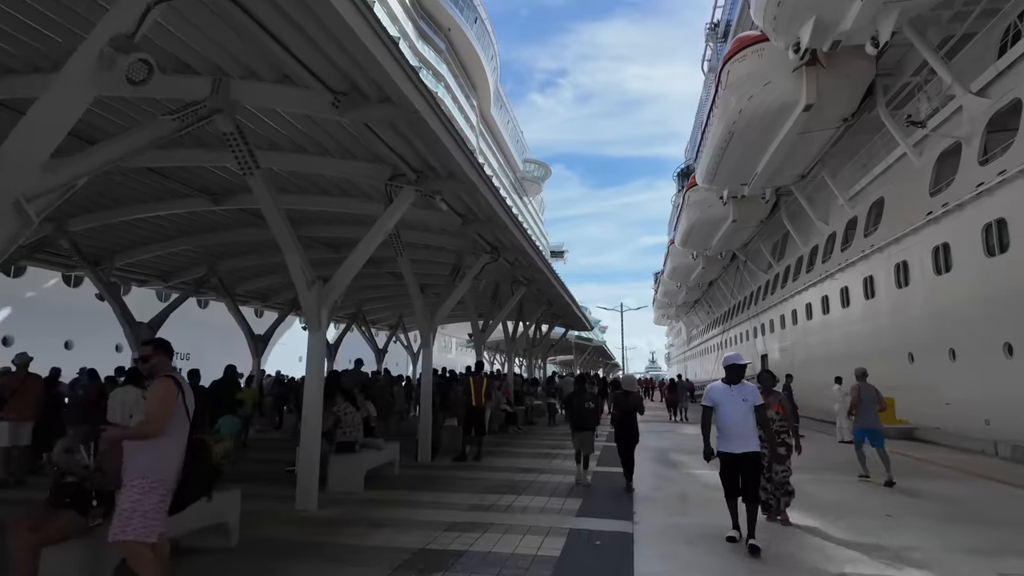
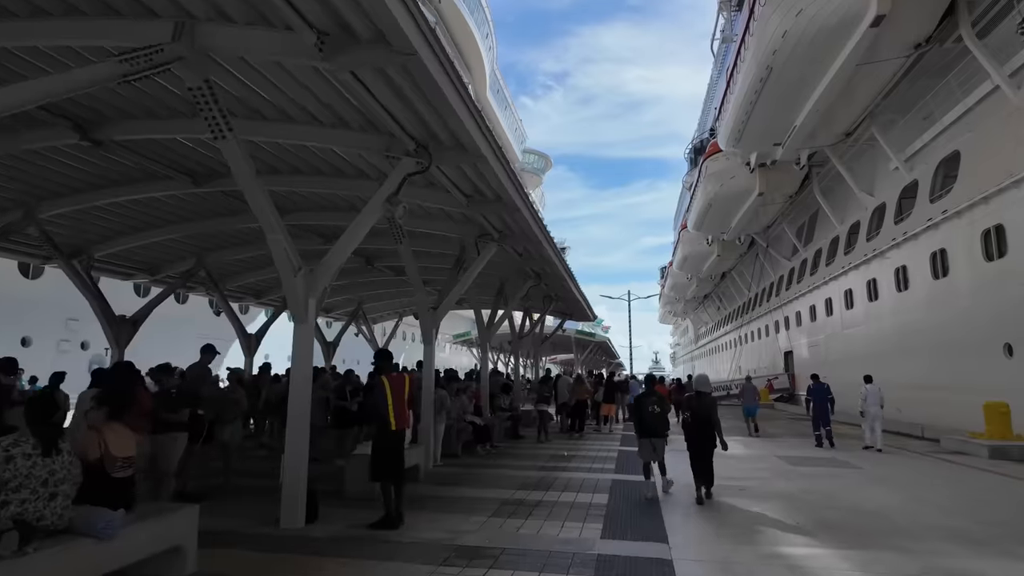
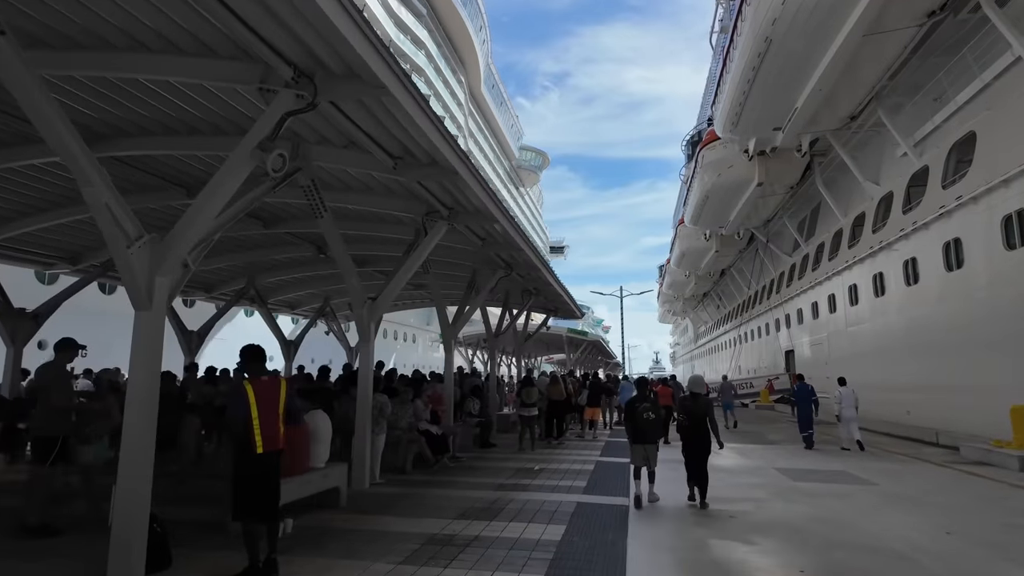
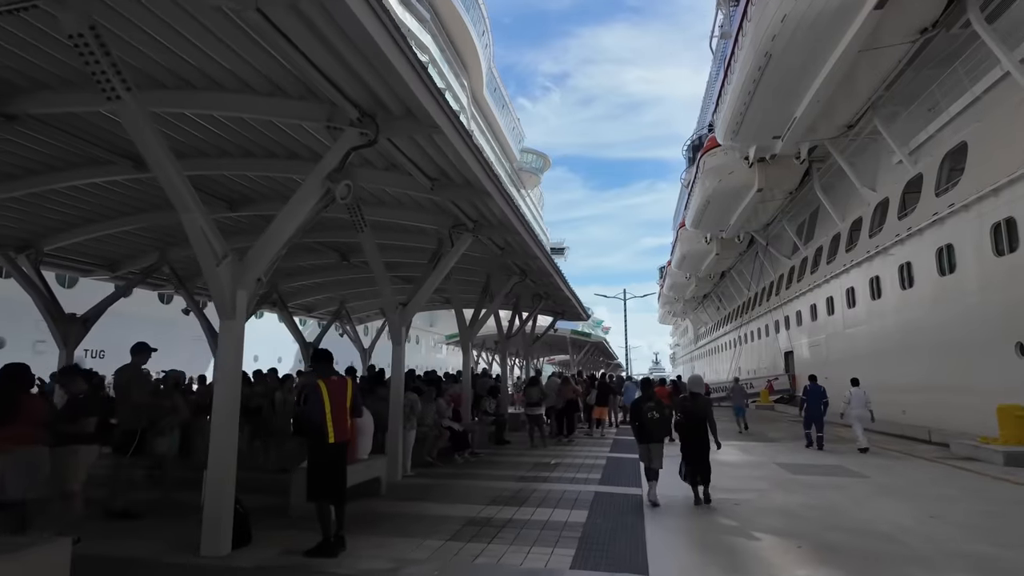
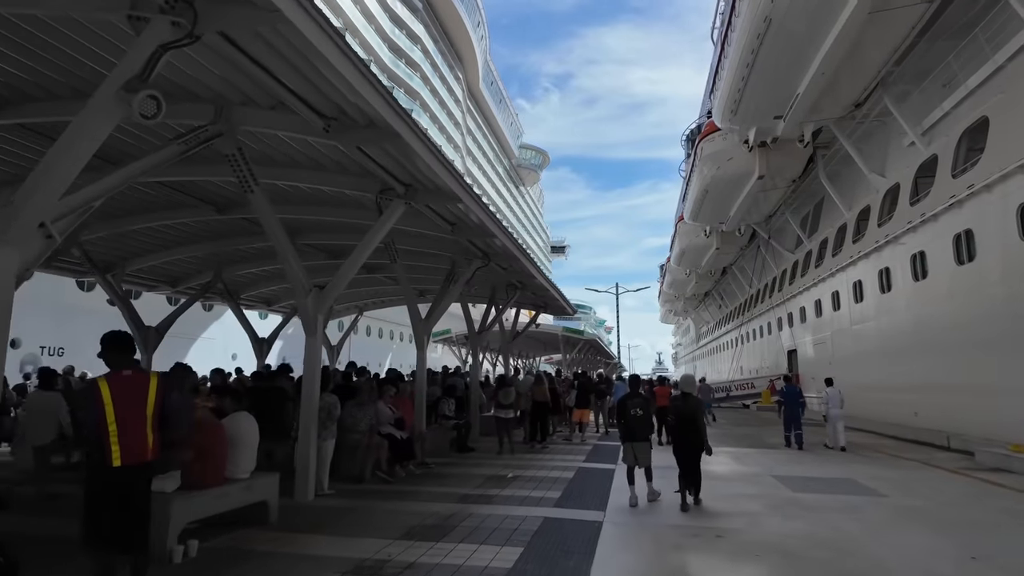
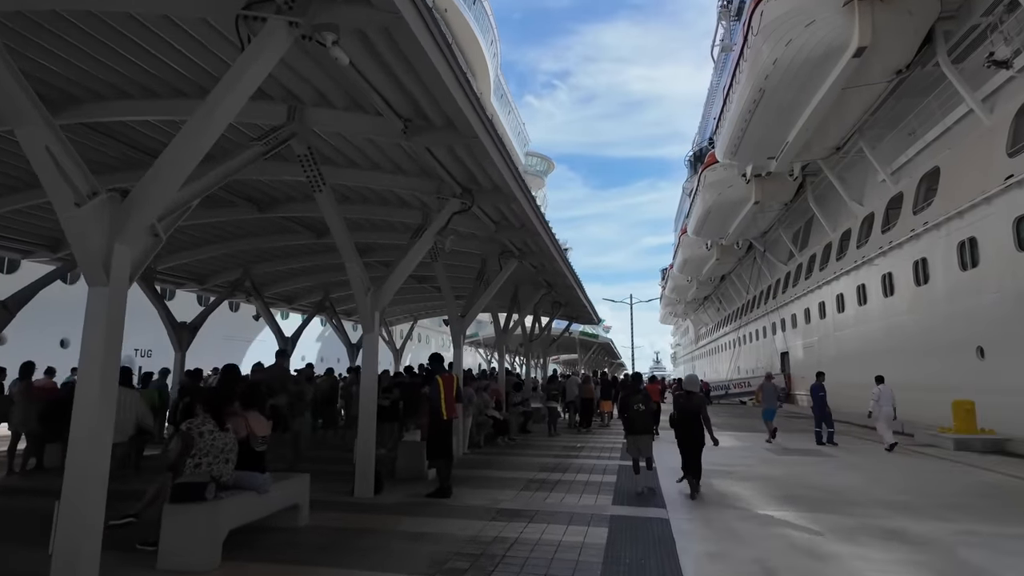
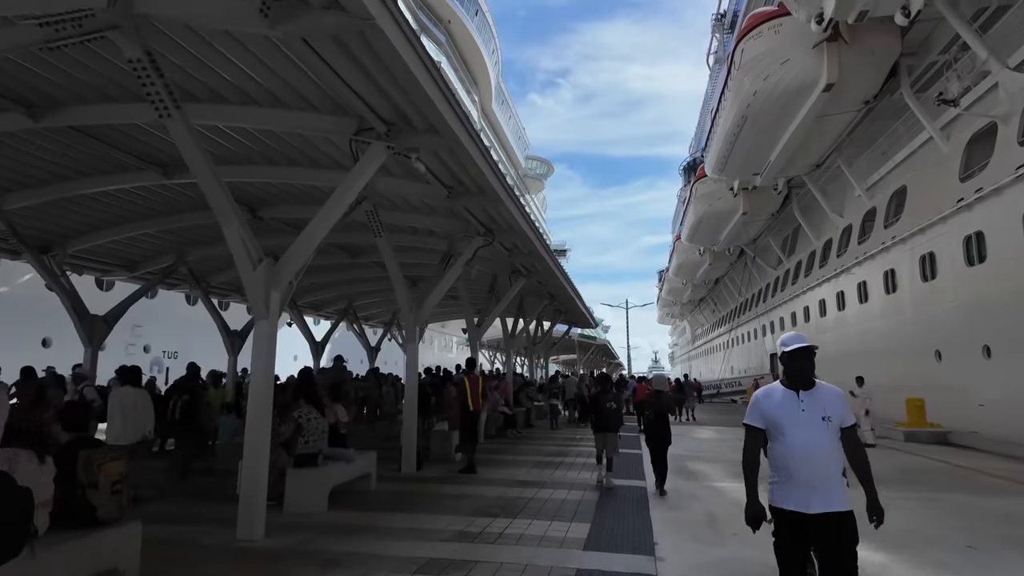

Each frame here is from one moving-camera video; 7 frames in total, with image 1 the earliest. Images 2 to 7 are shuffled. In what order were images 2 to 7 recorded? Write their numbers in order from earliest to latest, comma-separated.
7, 6, 2, 4, 3, 5
